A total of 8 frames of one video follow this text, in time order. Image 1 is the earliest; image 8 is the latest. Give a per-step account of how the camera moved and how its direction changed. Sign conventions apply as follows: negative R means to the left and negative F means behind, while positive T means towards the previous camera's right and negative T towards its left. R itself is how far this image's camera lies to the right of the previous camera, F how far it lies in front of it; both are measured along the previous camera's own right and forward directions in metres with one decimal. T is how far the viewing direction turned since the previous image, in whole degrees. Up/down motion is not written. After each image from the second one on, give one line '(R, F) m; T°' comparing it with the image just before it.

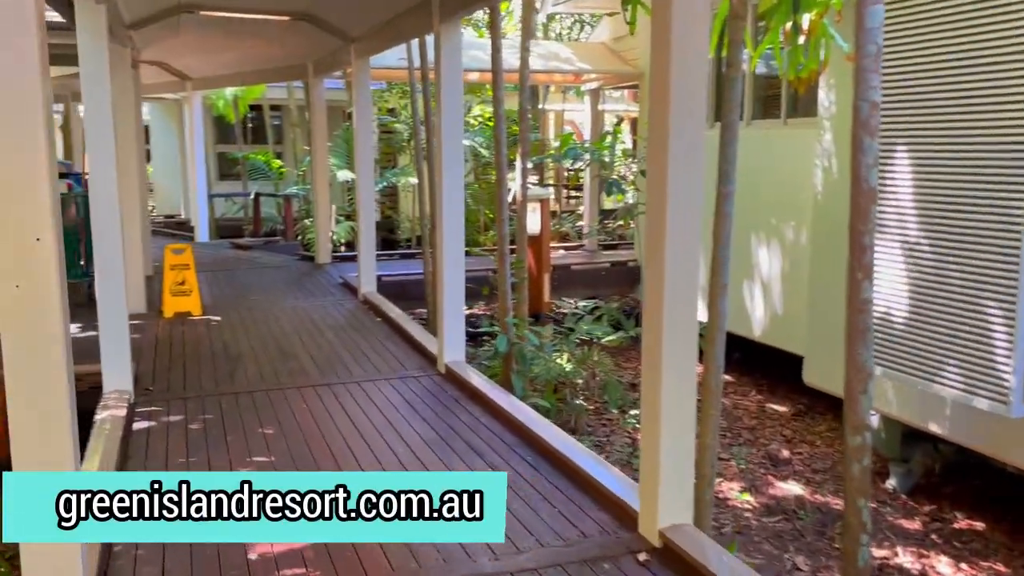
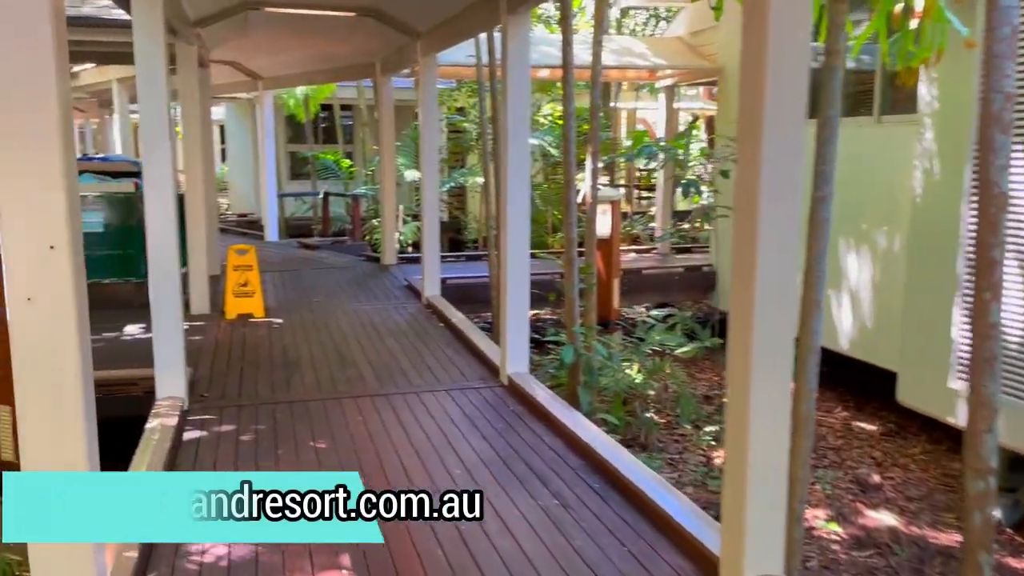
(0.0, +0.3) m; -5°
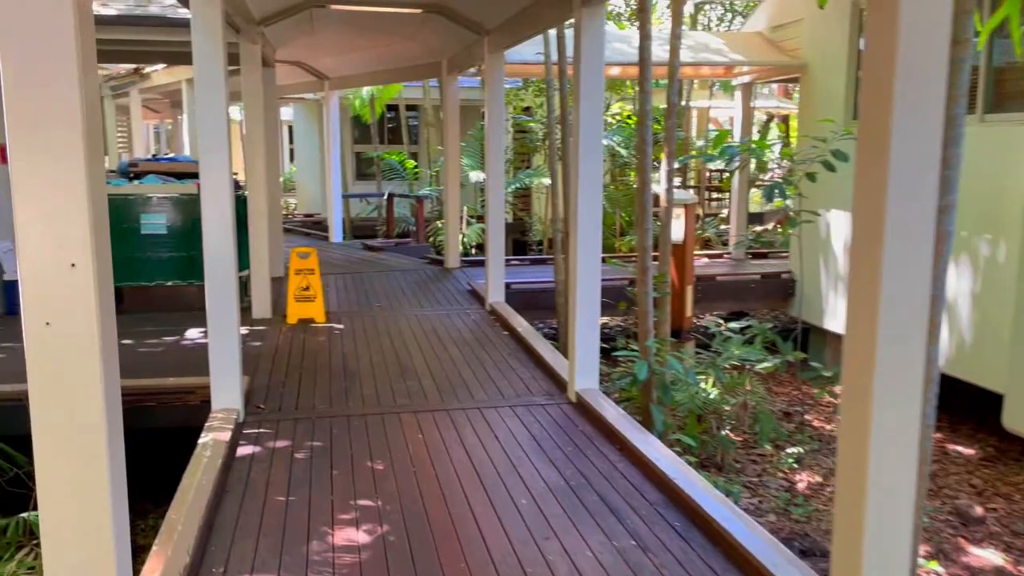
(0.0, +0.3) m; -4°
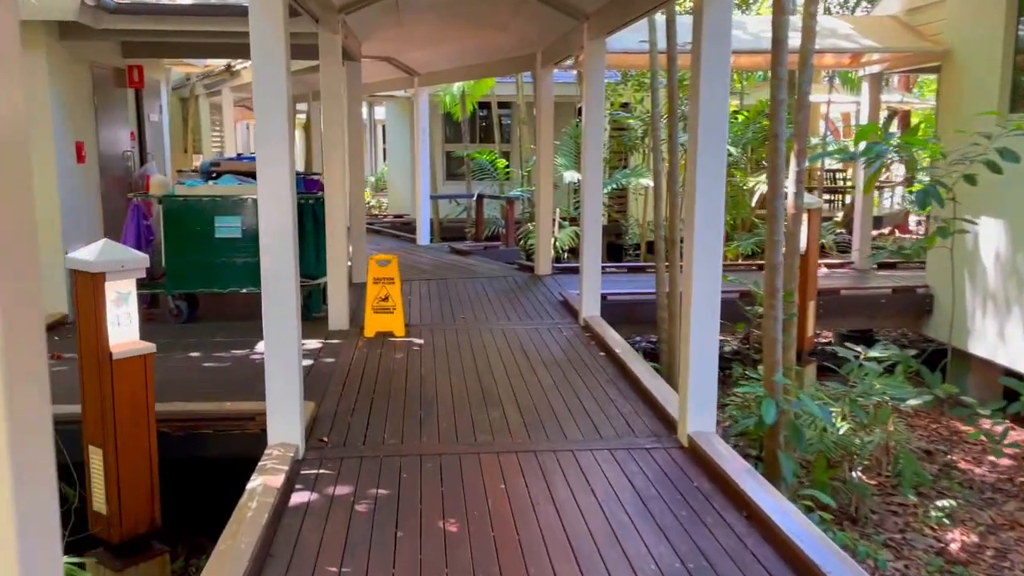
(-0.1, +0.6) m; -6°
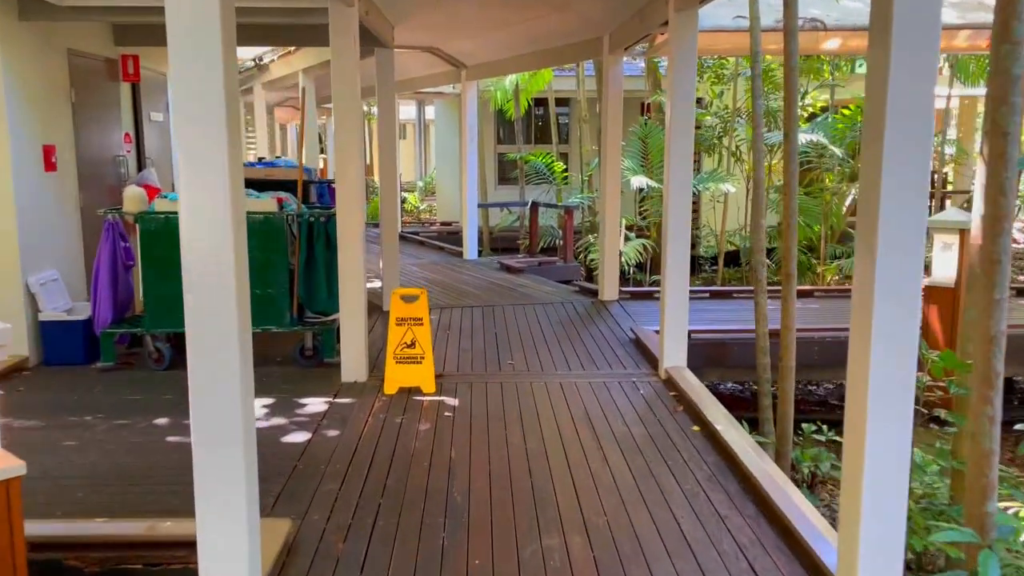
(0.0, +1.3) m; -4°
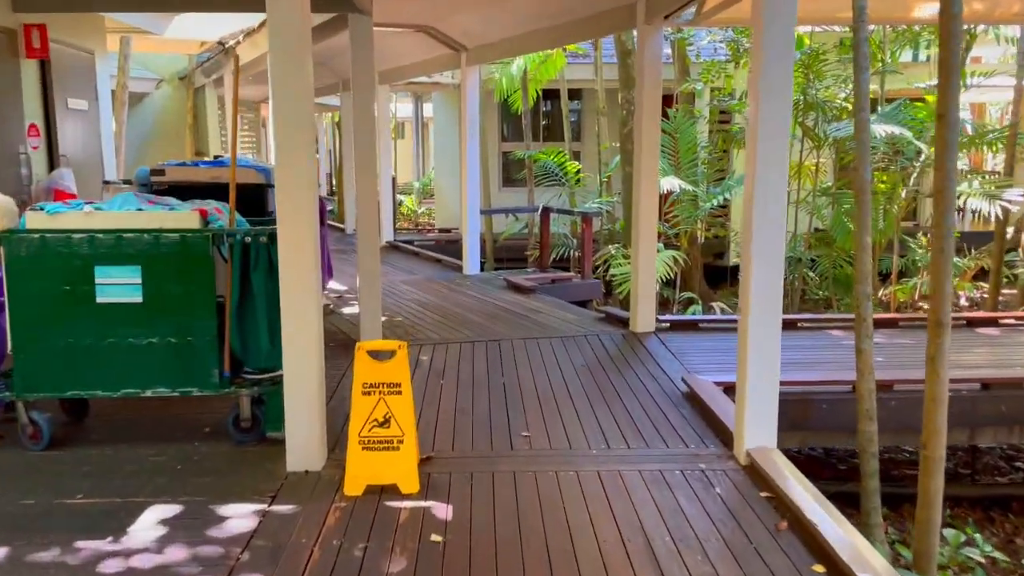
(-0.1, +1.4) m; 0°
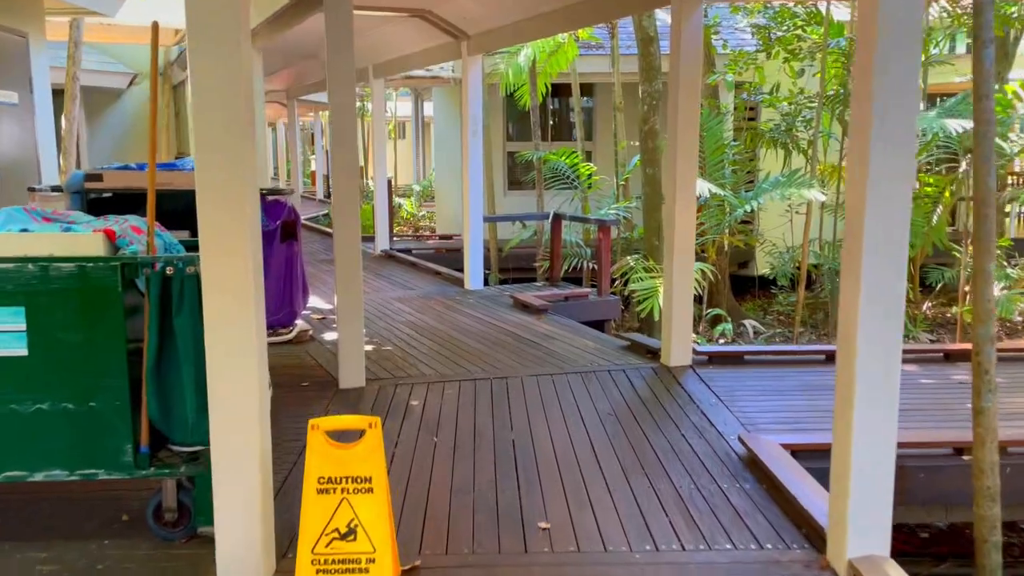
(0.0, +0.9) m; 0°
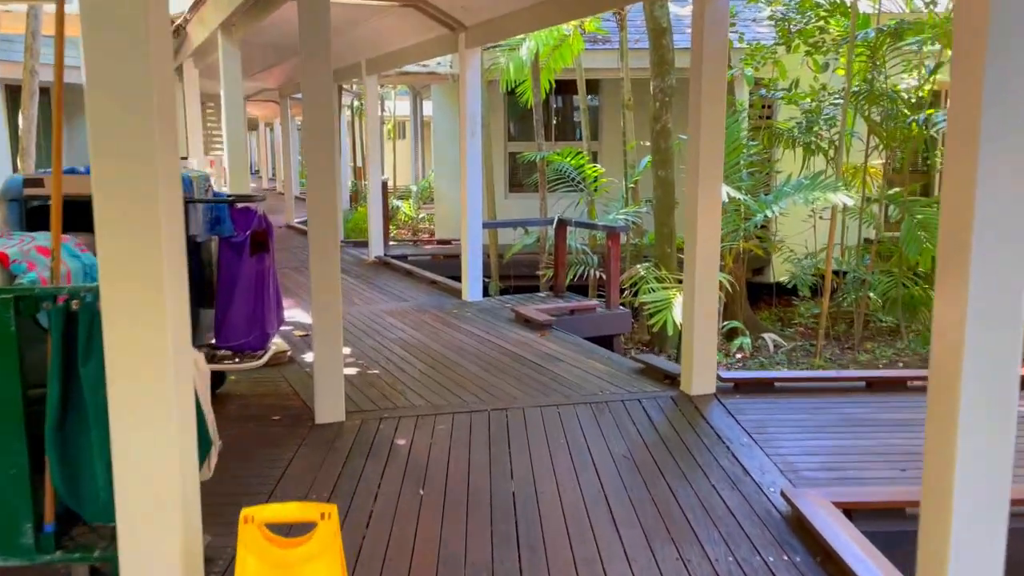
(0.0, +0.5) m; 0°
